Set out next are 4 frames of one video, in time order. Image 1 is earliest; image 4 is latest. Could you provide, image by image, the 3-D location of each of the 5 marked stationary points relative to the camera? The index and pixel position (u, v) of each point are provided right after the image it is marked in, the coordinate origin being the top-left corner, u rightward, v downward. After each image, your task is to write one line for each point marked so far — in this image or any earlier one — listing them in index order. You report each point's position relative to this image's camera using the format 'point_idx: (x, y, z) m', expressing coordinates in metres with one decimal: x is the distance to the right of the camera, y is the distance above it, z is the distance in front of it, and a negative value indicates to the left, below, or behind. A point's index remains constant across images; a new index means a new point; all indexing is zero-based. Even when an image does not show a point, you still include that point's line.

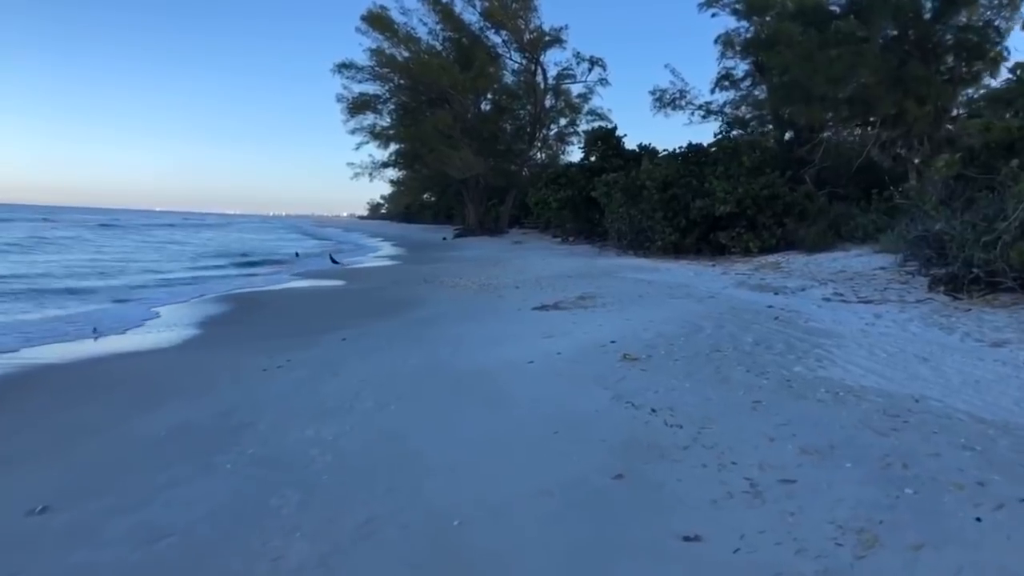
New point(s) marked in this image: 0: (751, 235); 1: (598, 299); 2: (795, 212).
0: (+5.2, +1.2, +17.1) m
1: (+1.1, -0.1, +10.4) m
2: (+6.2, +1.7, +17.3) m
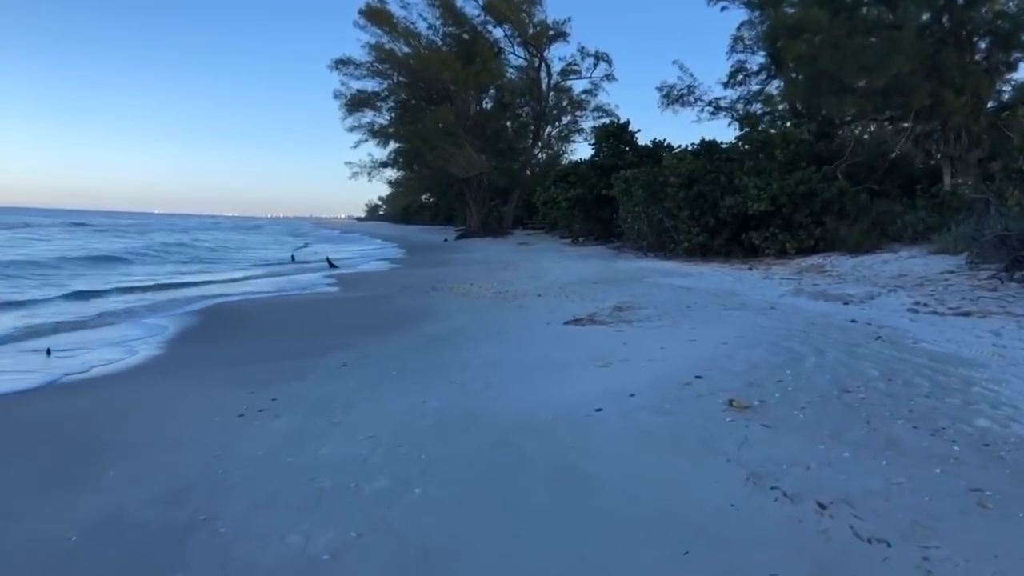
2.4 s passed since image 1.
0: (+5.5, +1.1, +15.7) m
1: (+1.4, -0.2, +8.9) m
2: (+6.5, +1.6, +15.8) m
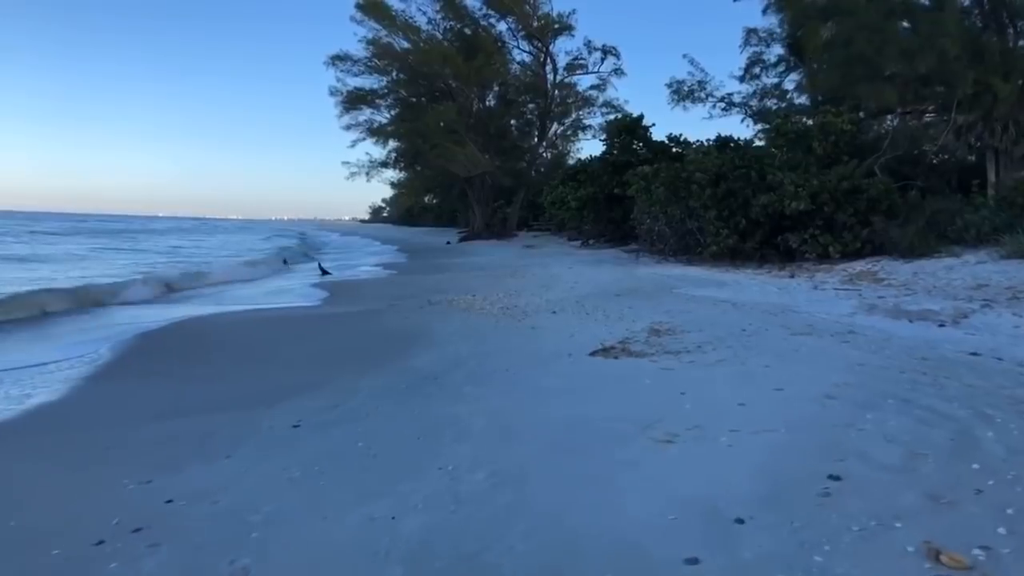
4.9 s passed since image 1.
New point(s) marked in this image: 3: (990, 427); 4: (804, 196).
0: (+5.6, +0.9, +13.9) m
1: (+1.5, -0.4, +7.1) m
2: (+6.6, +1.4, +14.1) m
3: (+2.1, -0.6, +3.5) m
4: (+5.2, +1.6, +14.0) m
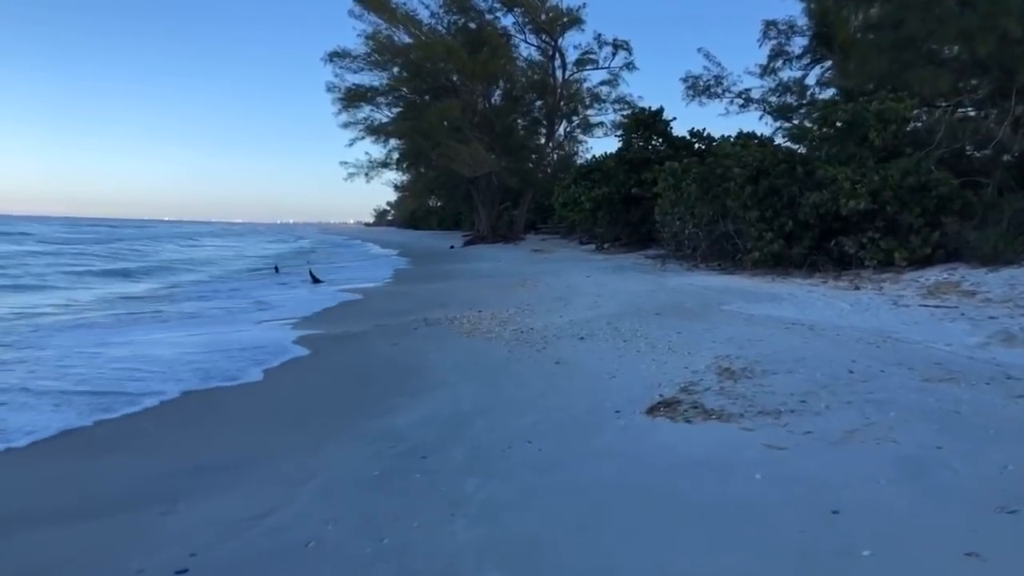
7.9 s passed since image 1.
0: (+5.8, +0.7, +11.9) m
1: (+1.7, -0.6, +5.2) m
2: (+6.8, +1.2, +12.1) m
3: (+2.2, -0.8, +1.6) m
4: (+5.4, +1.4, +12.0) m
